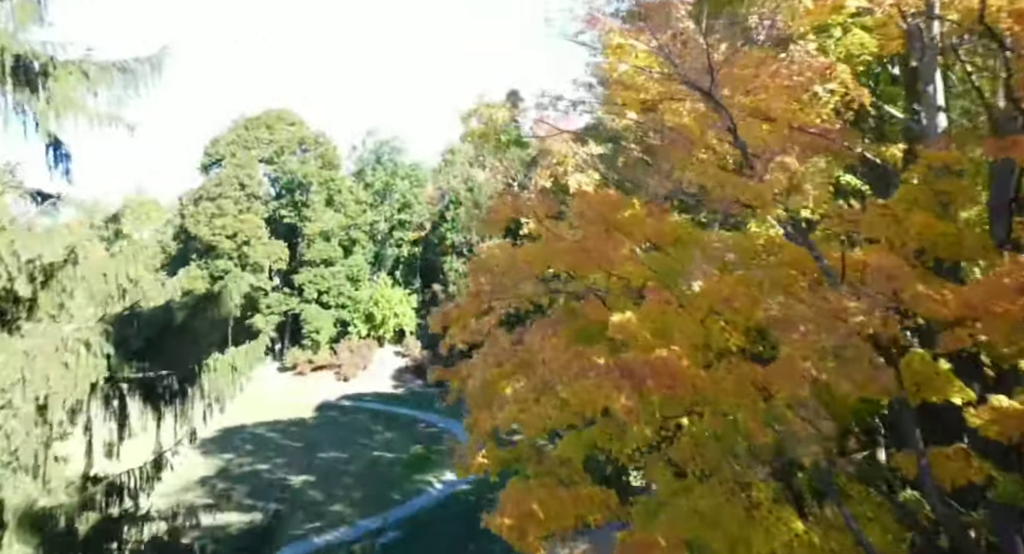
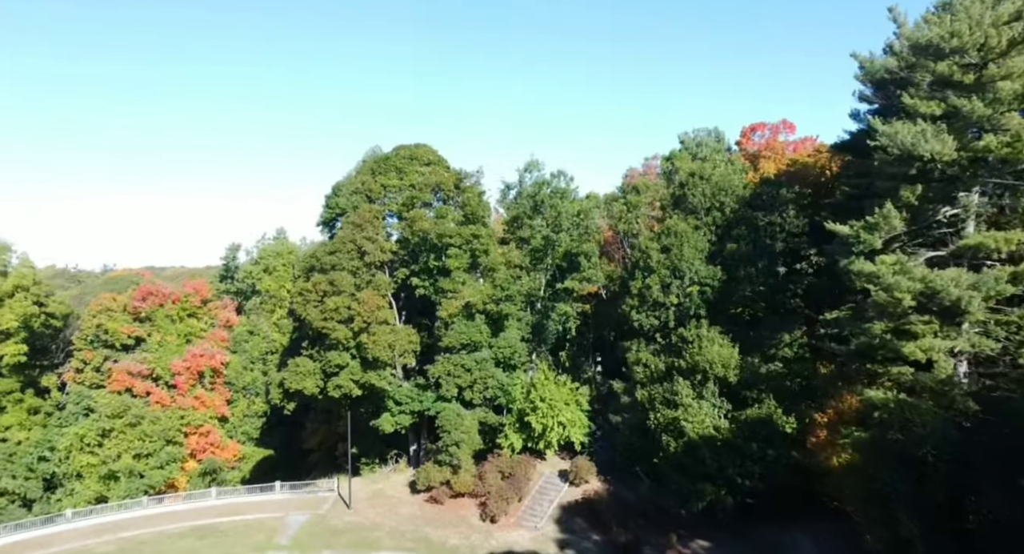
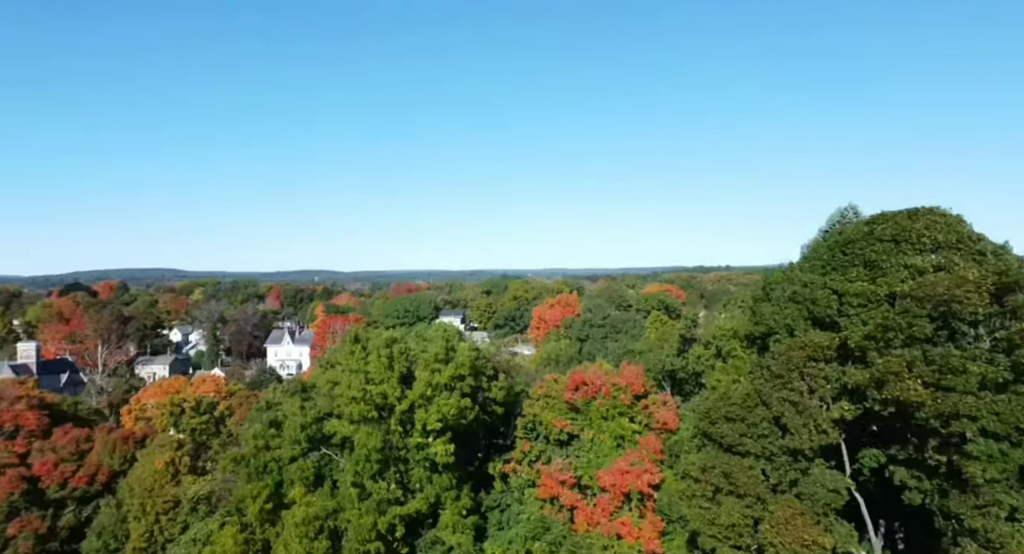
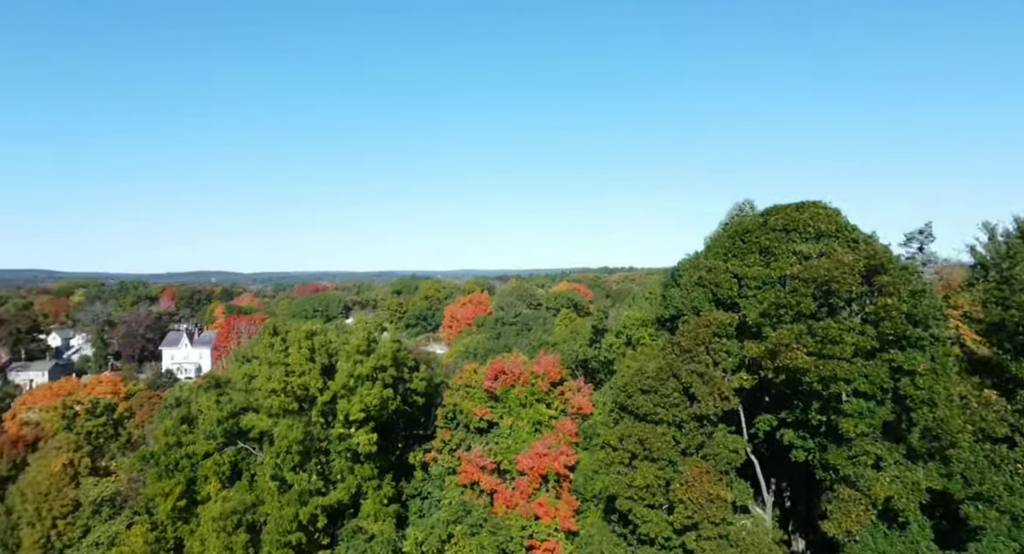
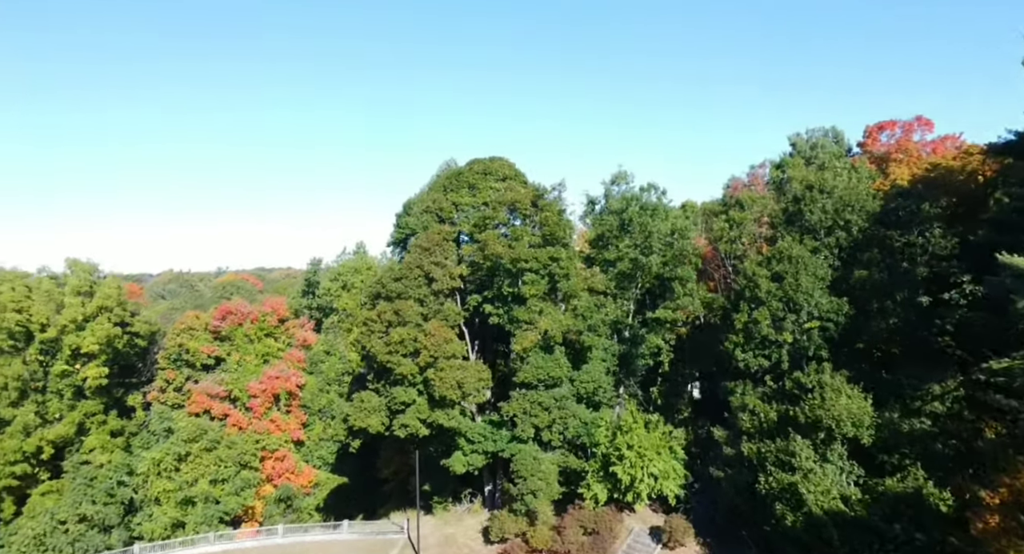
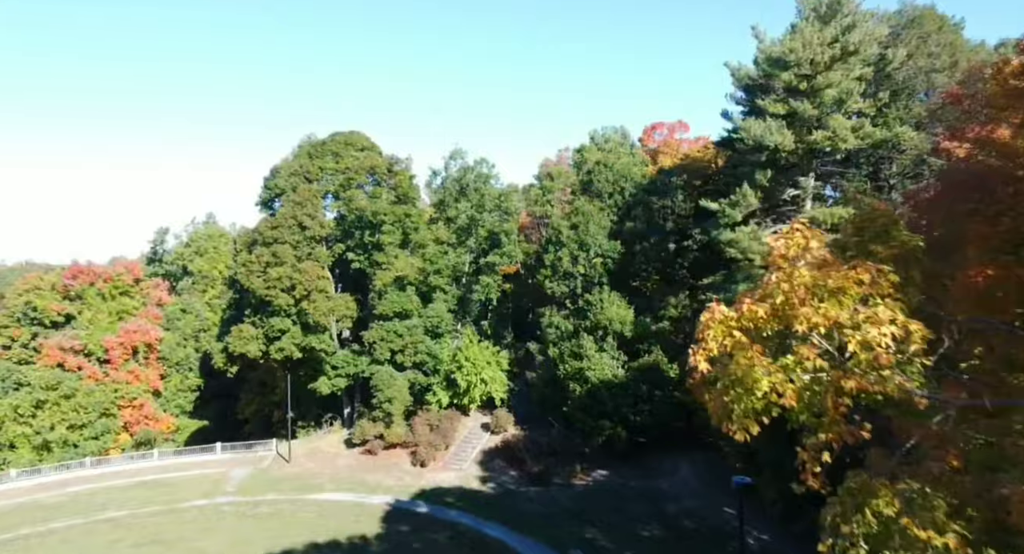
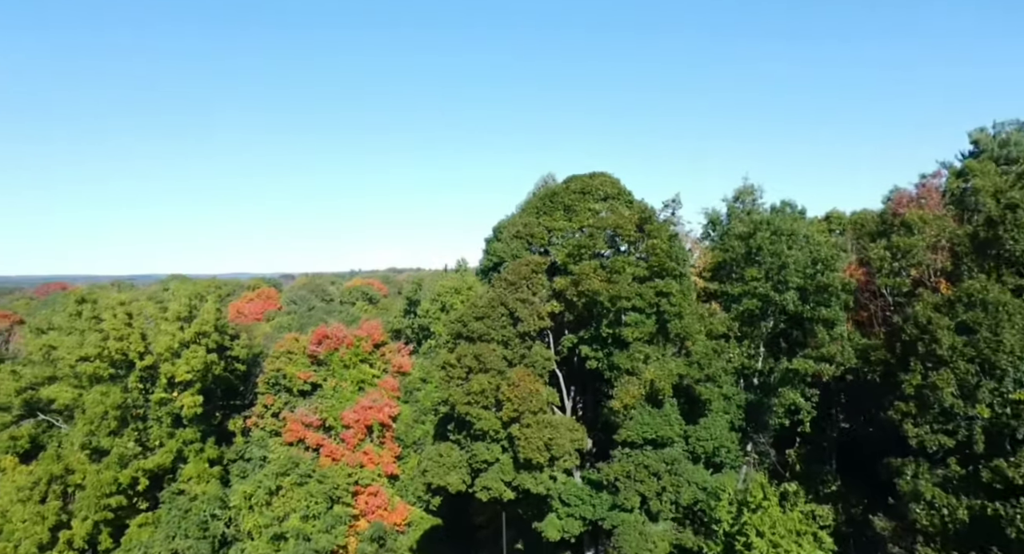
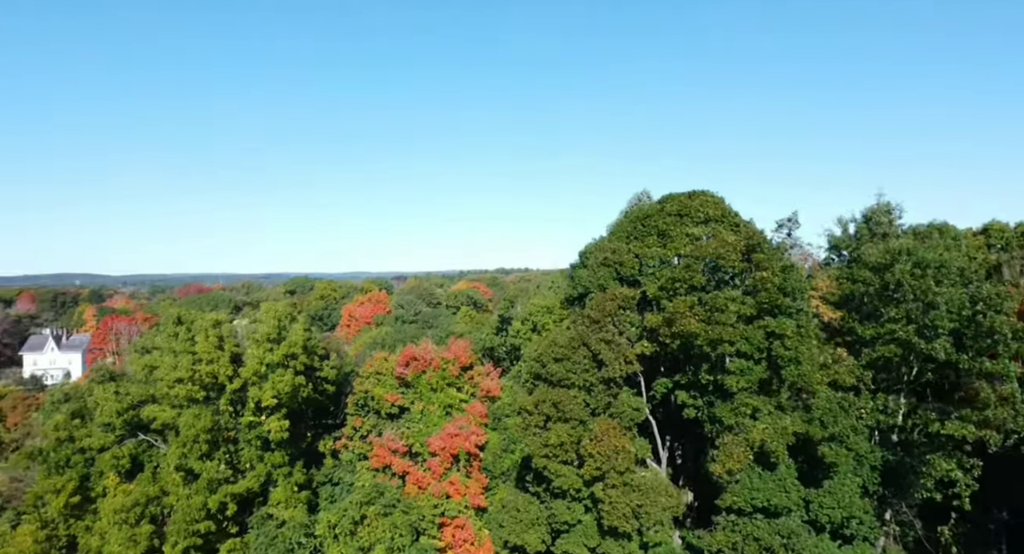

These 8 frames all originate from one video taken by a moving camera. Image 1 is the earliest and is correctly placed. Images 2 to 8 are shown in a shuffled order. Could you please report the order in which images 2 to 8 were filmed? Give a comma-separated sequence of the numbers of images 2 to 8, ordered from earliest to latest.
6, 2, 5, 7, 8, 4, 3
